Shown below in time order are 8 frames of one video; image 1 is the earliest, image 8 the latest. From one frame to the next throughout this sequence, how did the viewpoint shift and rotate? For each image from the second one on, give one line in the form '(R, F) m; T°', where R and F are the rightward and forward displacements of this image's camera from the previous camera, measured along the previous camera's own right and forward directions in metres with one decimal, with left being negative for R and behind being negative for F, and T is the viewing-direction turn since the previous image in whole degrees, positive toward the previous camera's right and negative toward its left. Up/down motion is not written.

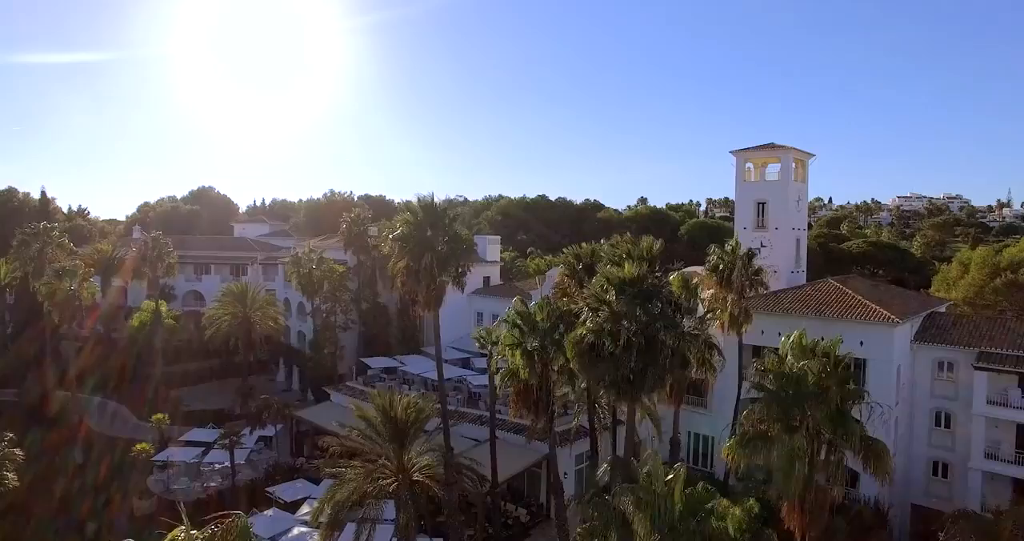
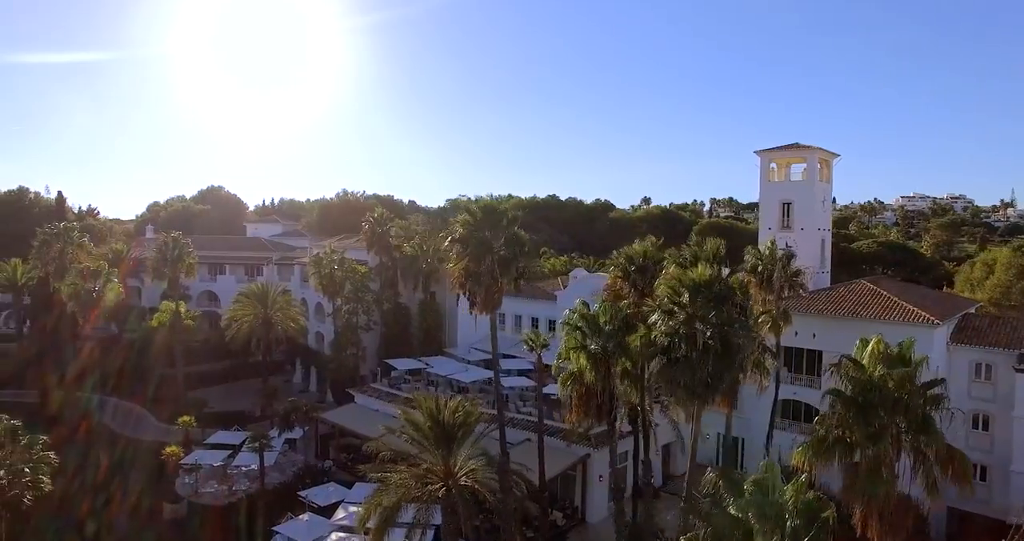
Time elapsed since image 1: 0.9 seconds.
(-1.6, +0.3) m; 0°
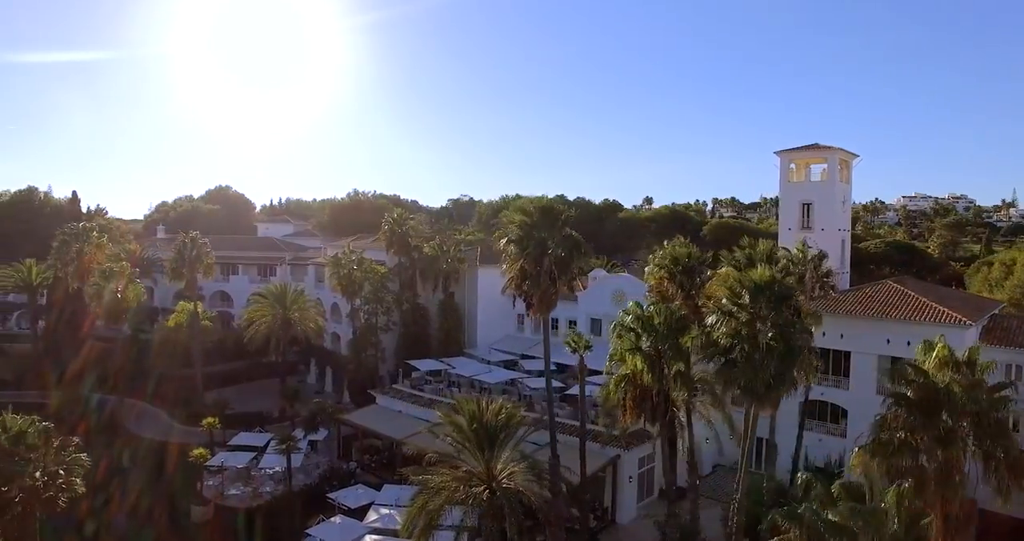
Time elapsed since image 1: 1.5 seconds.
(-1.5, +0.1) m; 0°
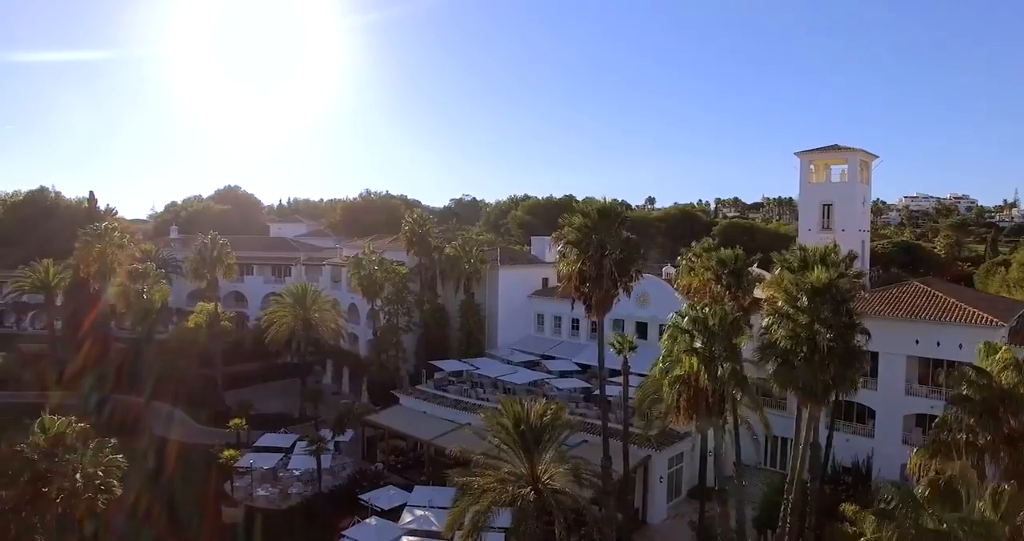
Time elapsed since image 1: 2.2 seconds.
(-1.5, 0.0) m; 0°
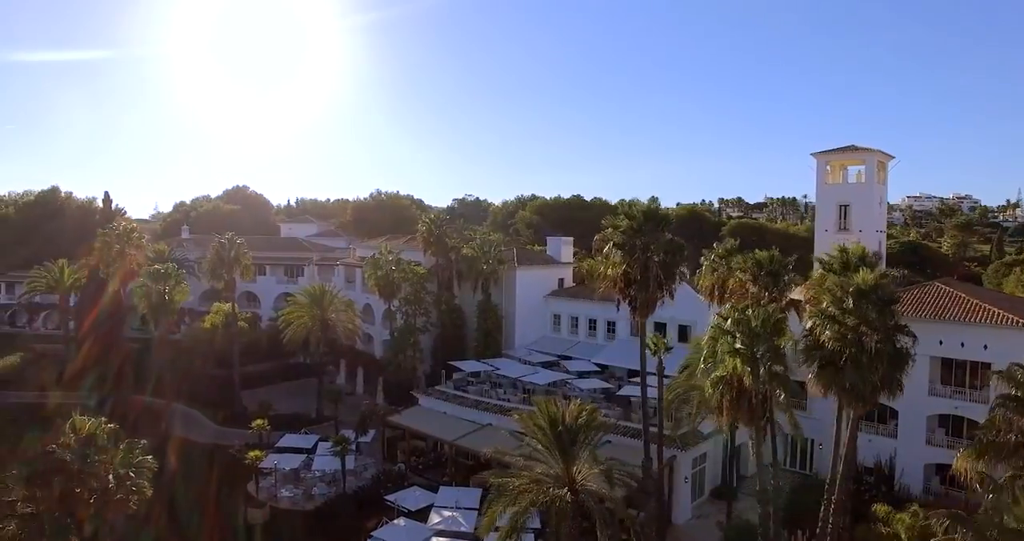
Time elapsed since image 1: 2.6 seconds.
(-1.2, 0.0) m; 0°
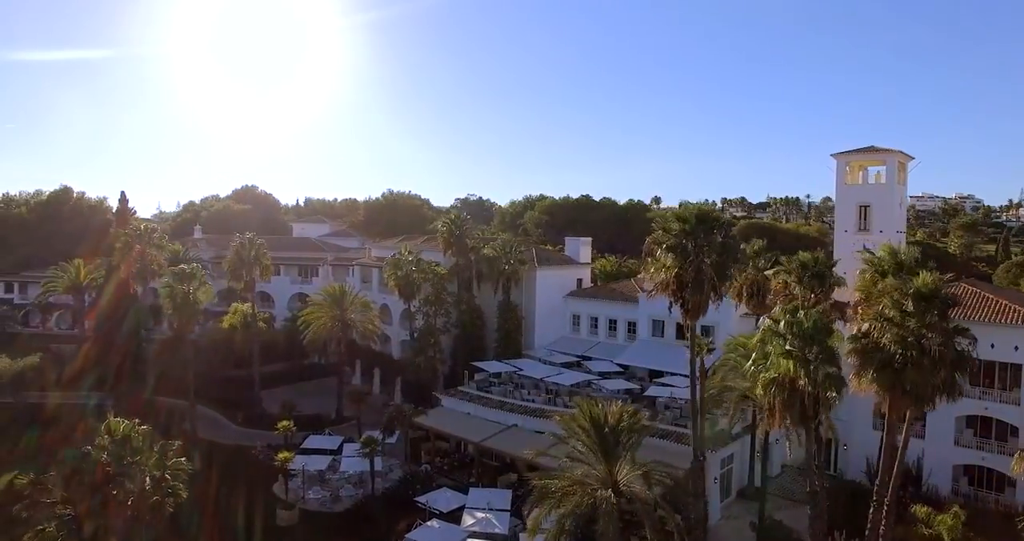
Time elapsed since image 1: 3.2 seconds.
(-1.4, +0.1) m; 0°
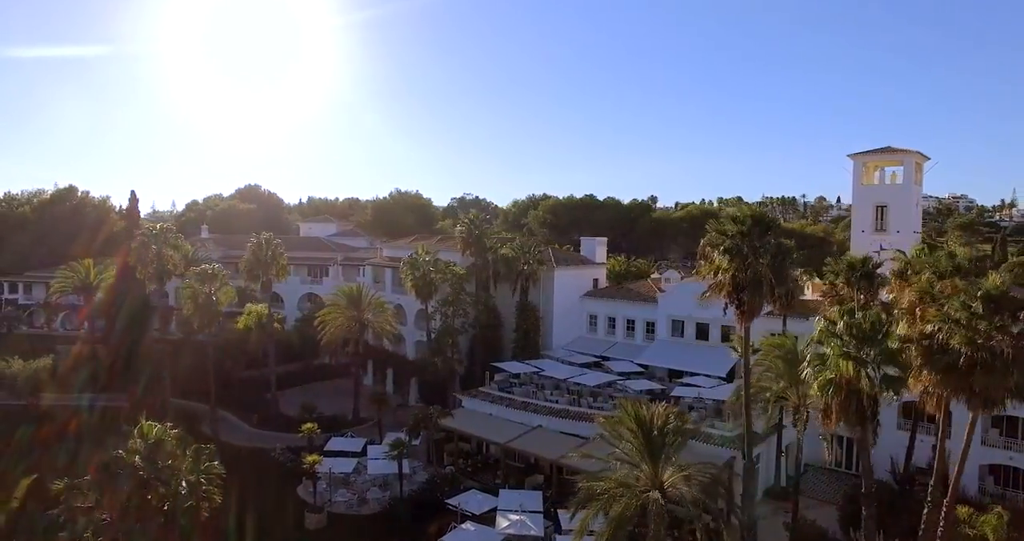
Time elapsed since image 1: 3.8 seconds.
(-1.8, +0.2) m; +1°
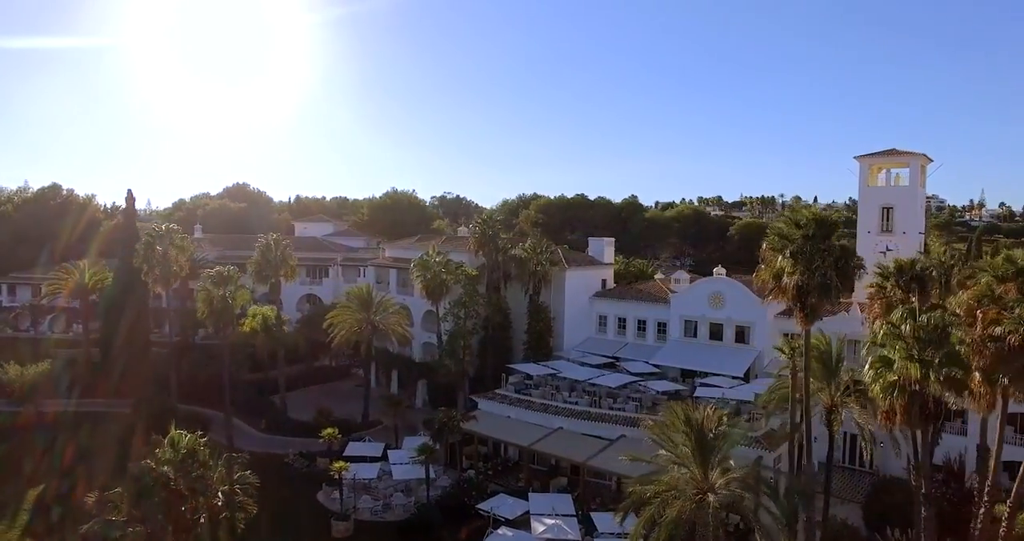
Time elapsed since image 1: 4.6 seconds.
(-2.5, +0.4) m; +2°
